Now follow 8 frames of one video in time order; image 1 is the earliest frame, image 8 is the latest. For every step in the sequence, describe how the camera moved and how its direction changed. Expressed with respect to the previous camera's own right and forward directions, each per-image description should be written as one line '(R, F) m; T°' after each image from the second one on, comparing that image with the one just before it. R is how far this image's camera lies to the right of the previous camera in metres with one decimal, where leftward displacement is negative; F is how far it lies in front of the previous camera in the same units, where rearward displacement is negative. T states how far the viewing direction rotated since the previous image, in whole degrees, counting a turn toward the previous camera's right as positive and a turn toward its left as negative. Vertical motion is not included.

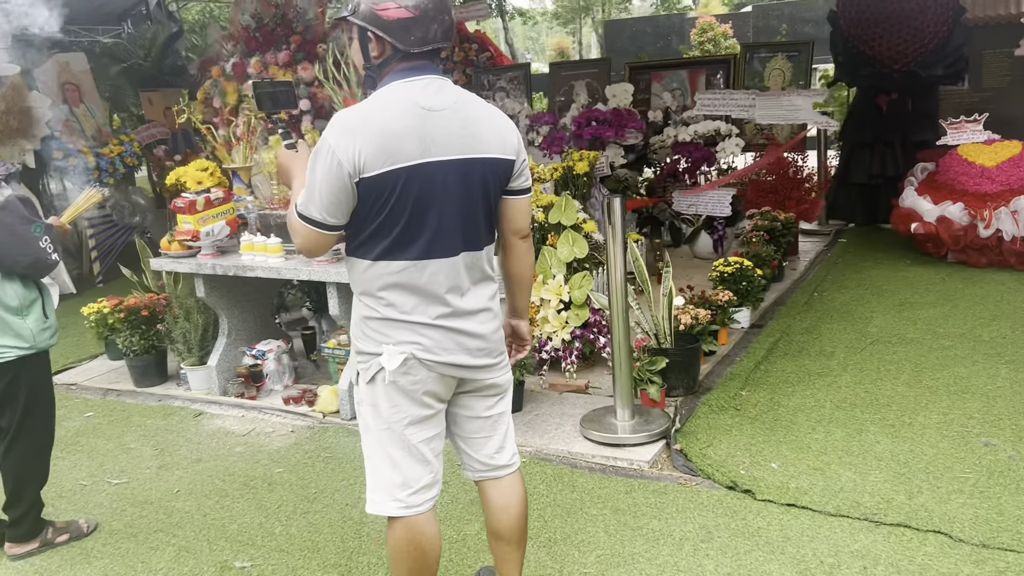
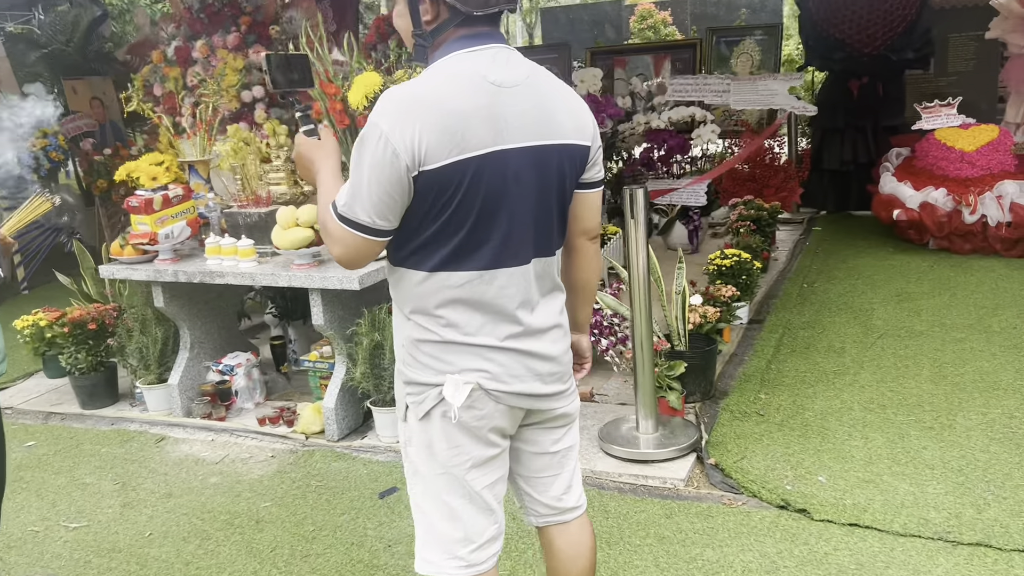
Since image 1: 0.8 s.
(-0.3, +0.4) m; +5°
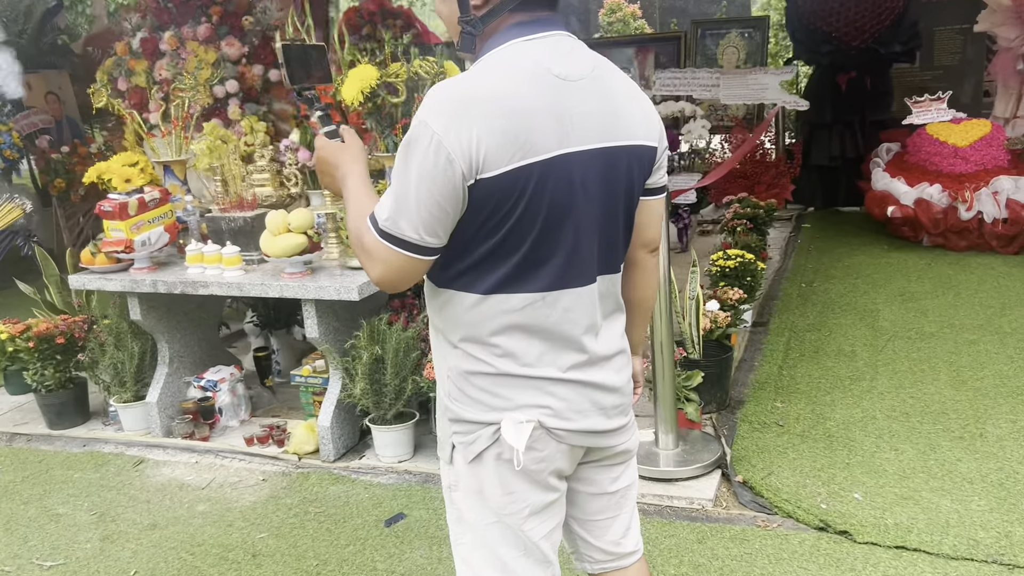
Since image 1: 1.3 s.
(-0.2, +0.2) m; +3°
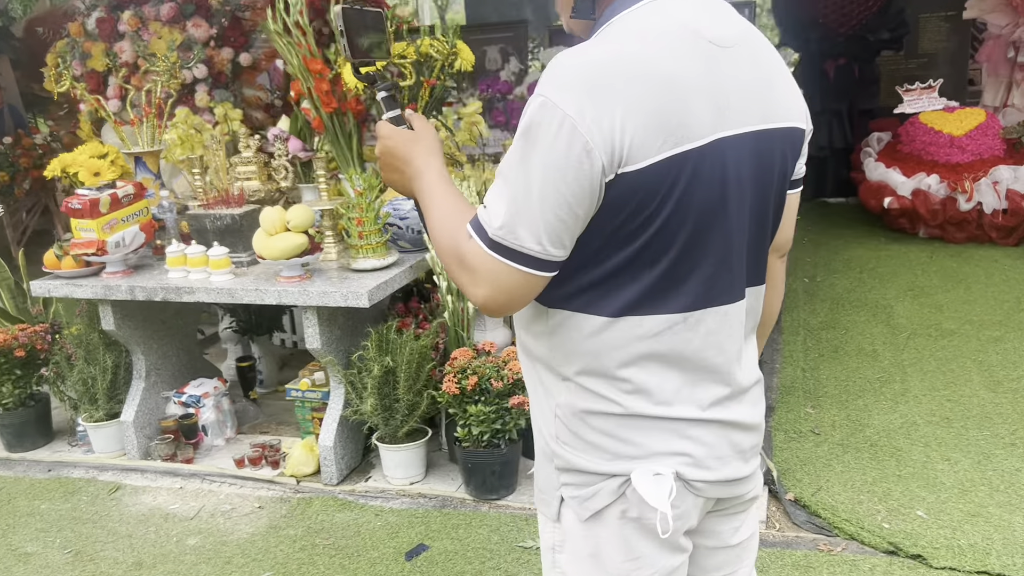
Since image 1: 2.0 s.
(-0.2, +0.3) m; +3°
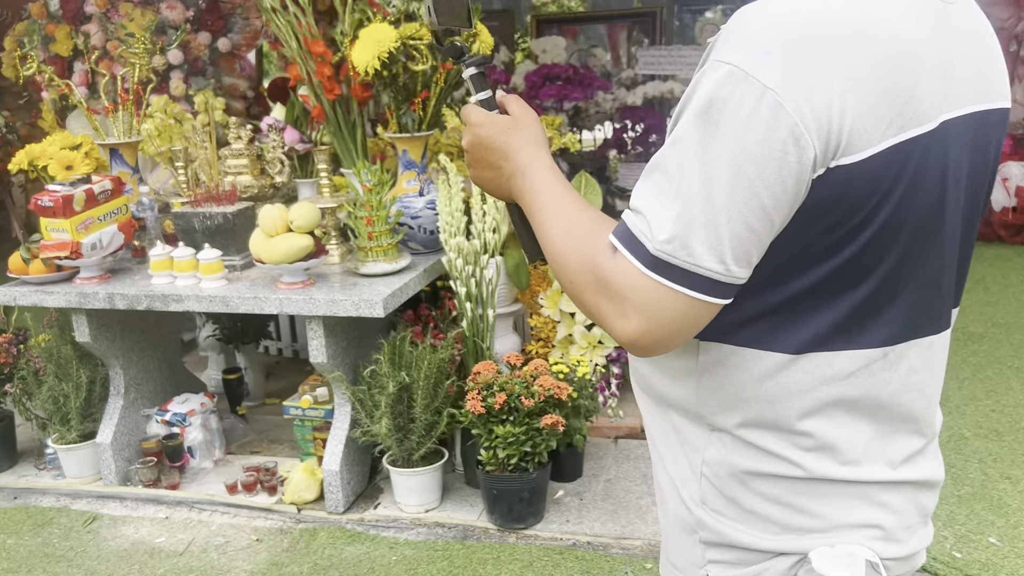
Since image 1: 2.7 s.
(-0.2, +0.3) m; +2°
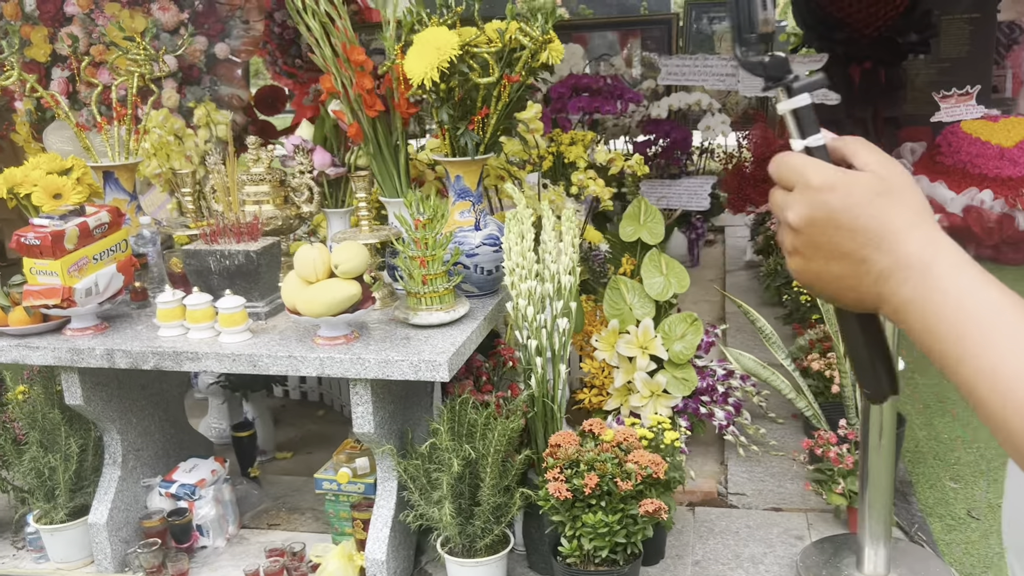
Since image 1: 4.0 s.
(-0.3, +0.4) m; +2°
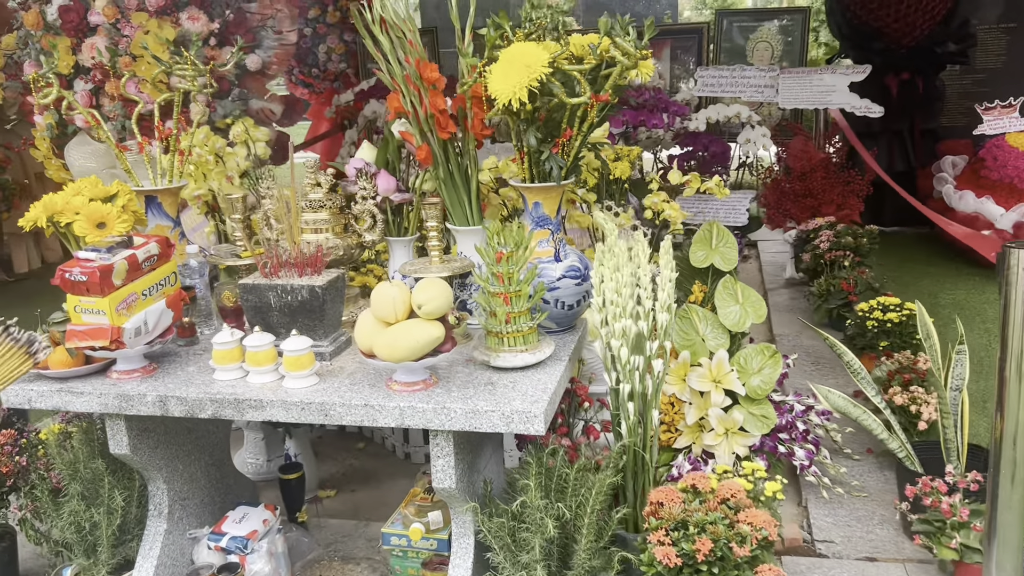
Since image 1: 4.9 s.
(-0.2, +0.2) m; 0°
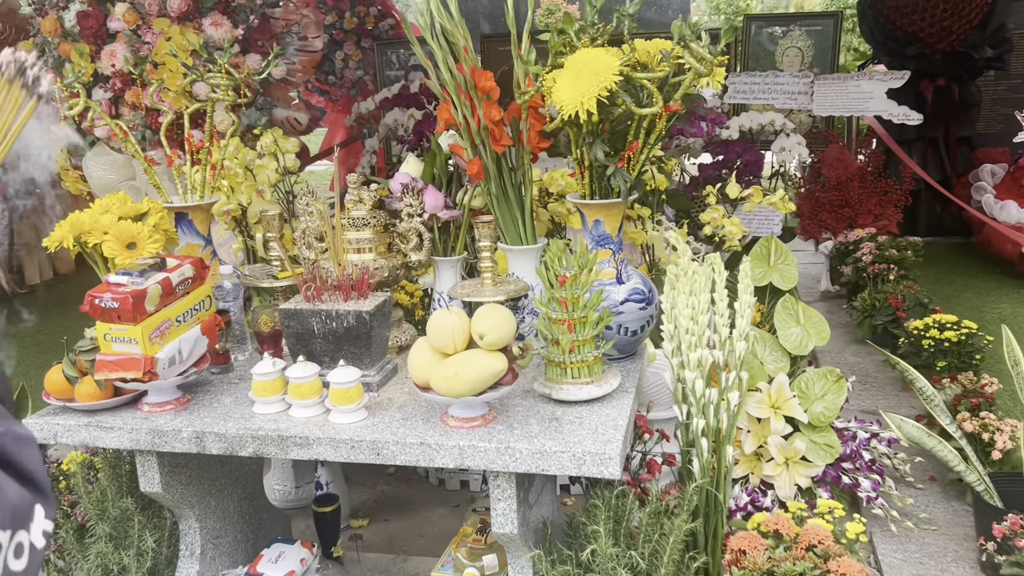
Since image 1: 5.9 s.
(-0.1, +0.2) m; 0°
